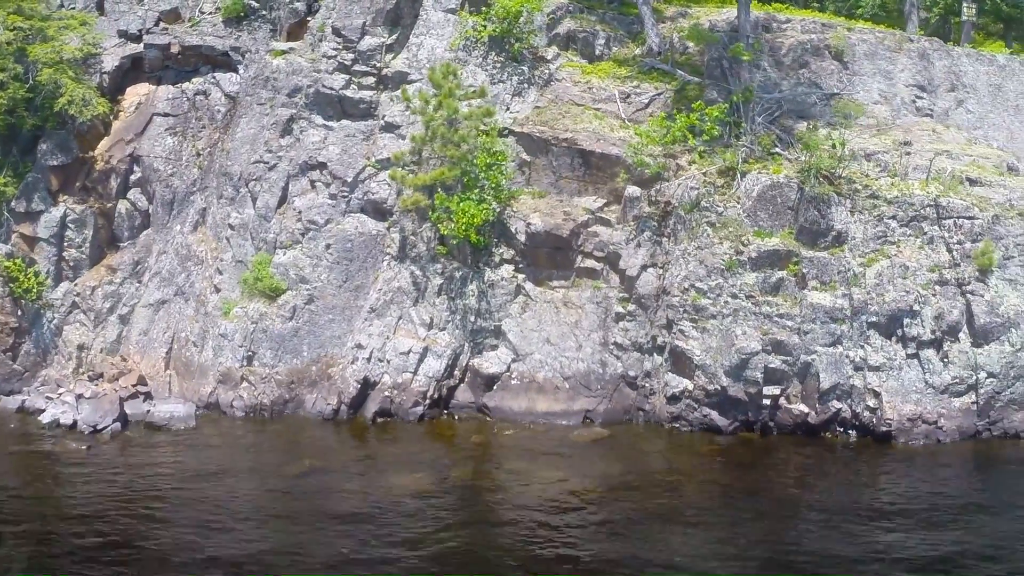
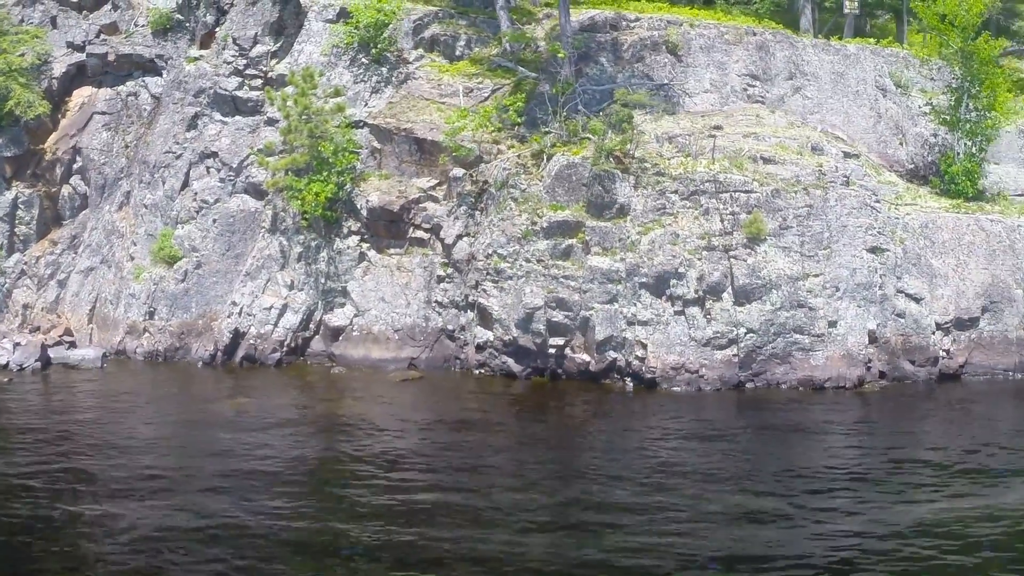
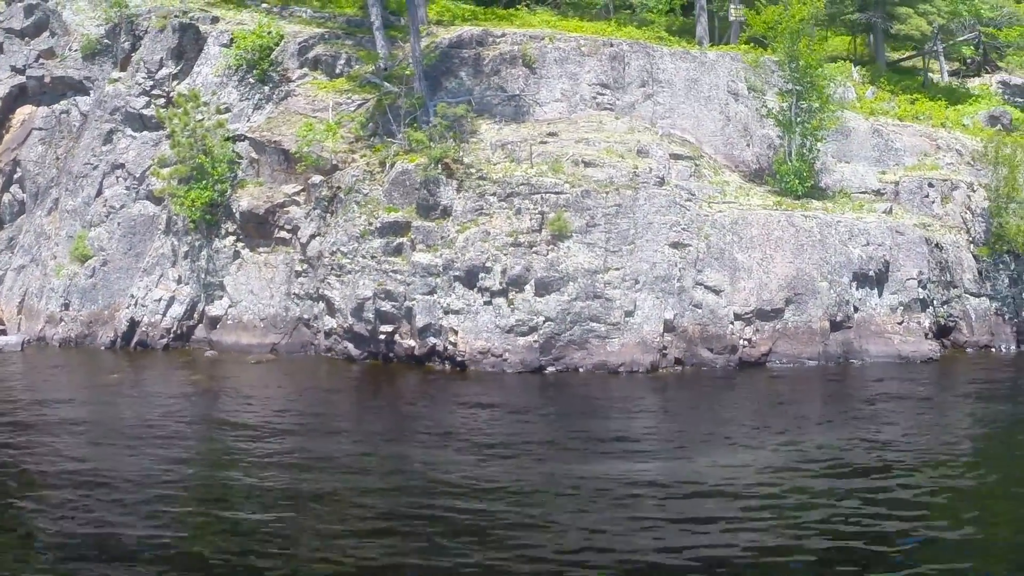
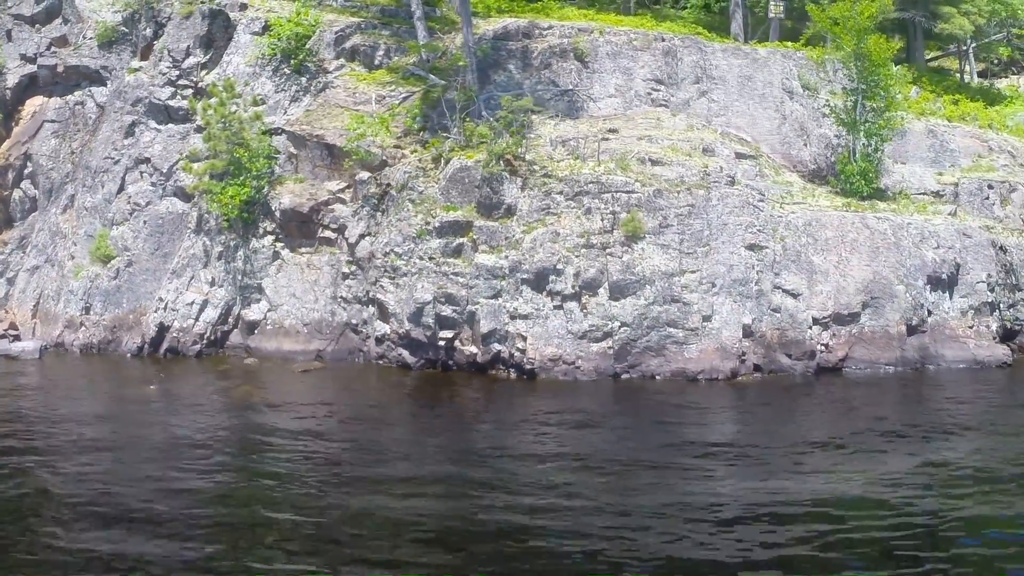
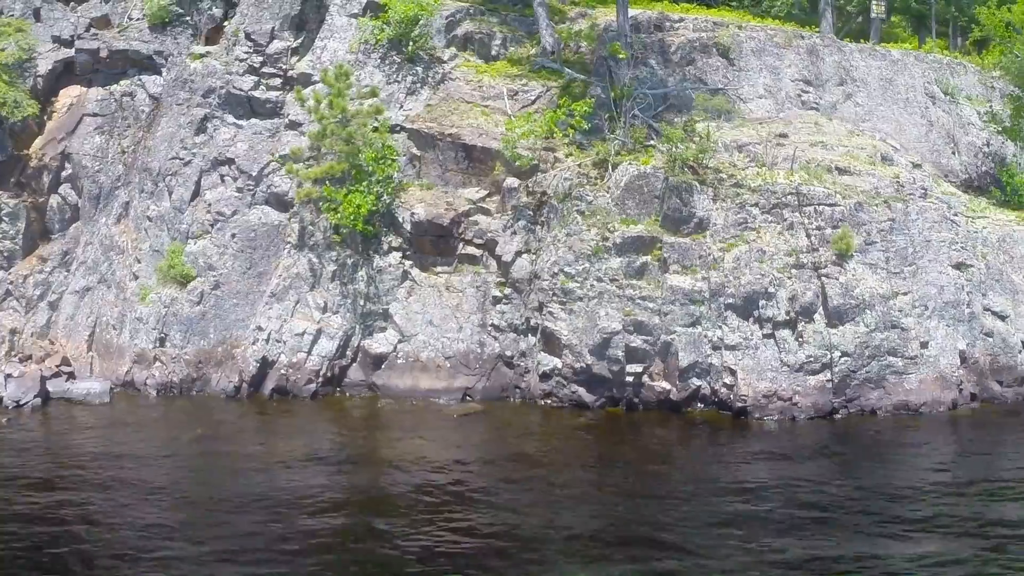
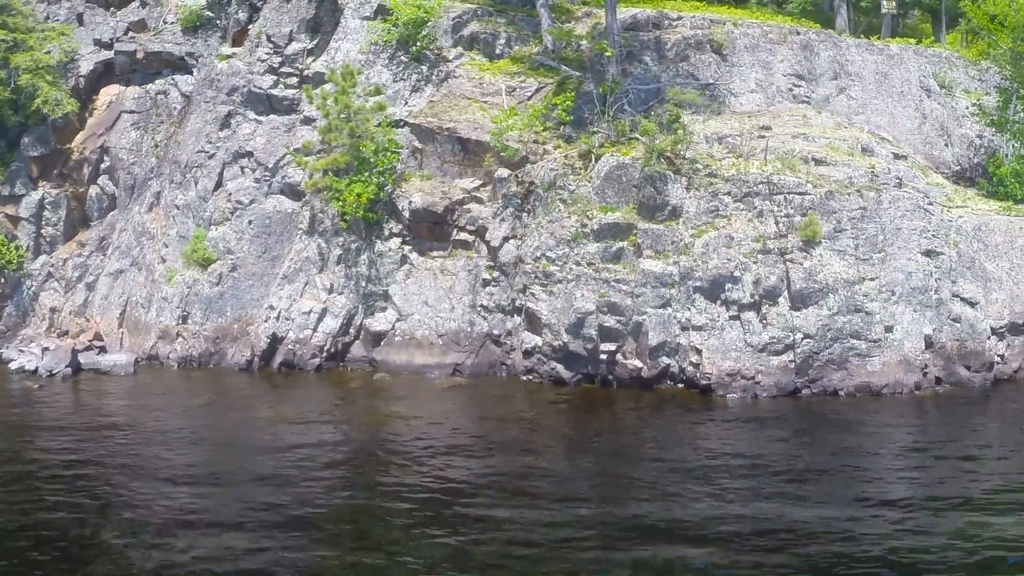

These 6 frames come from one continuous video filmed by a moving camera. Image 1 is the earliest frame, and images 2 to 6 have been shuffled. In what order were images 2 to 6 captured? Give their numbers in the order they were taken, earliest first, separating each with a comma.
5, 6, 2, 4, 3
